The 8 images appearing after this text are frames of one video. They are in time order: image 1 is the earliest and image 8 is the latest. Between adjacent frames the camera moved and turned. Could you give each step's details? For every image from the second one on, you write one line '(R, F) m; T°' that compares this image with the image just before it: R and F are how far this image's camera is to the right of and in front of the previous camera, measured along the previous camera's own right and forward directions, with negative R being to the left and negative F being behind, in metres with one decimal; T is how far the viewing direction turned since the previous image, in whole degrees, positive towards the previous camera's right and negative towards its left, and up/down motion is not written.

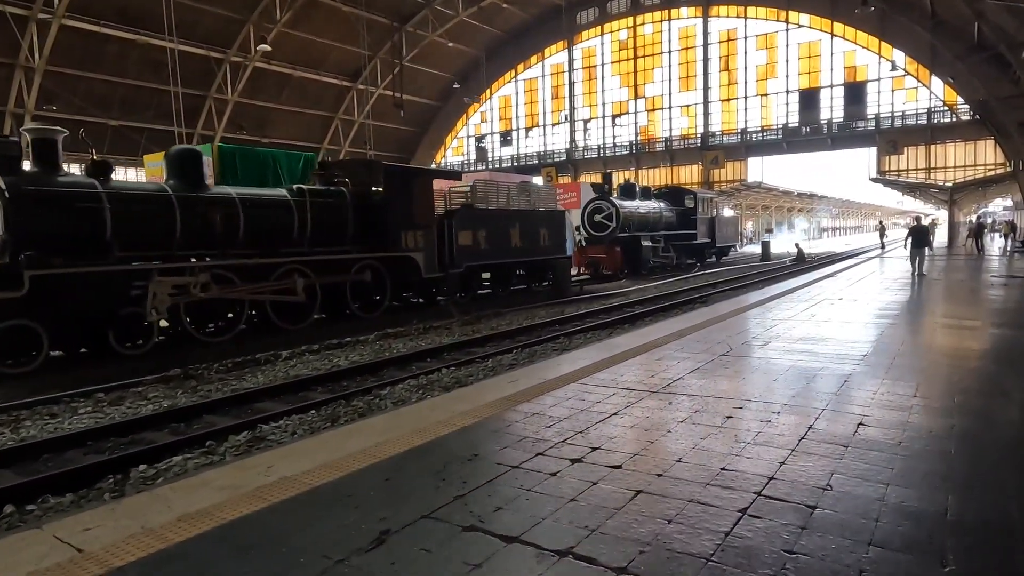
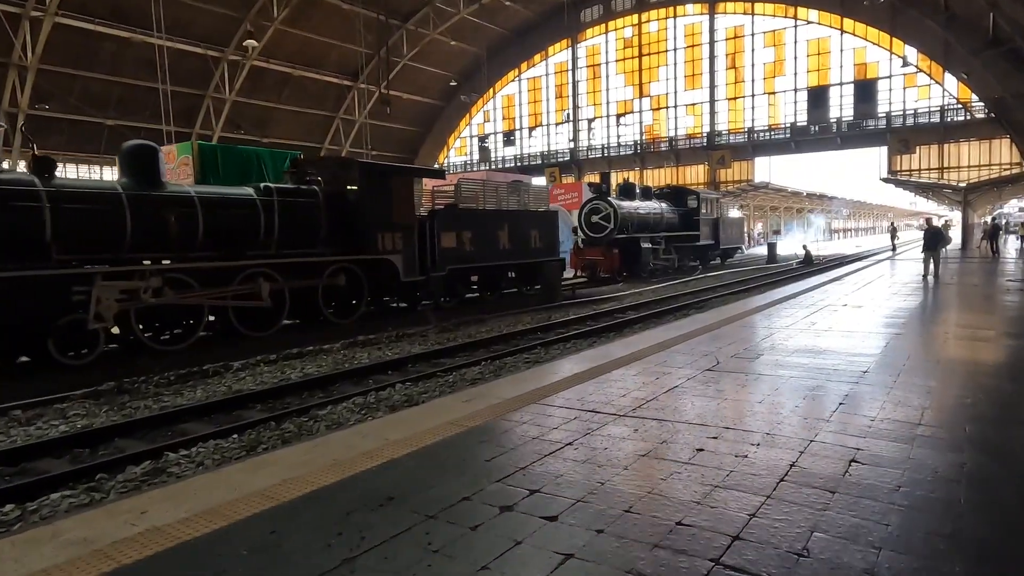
(+0.5, +0.7) m; -1°
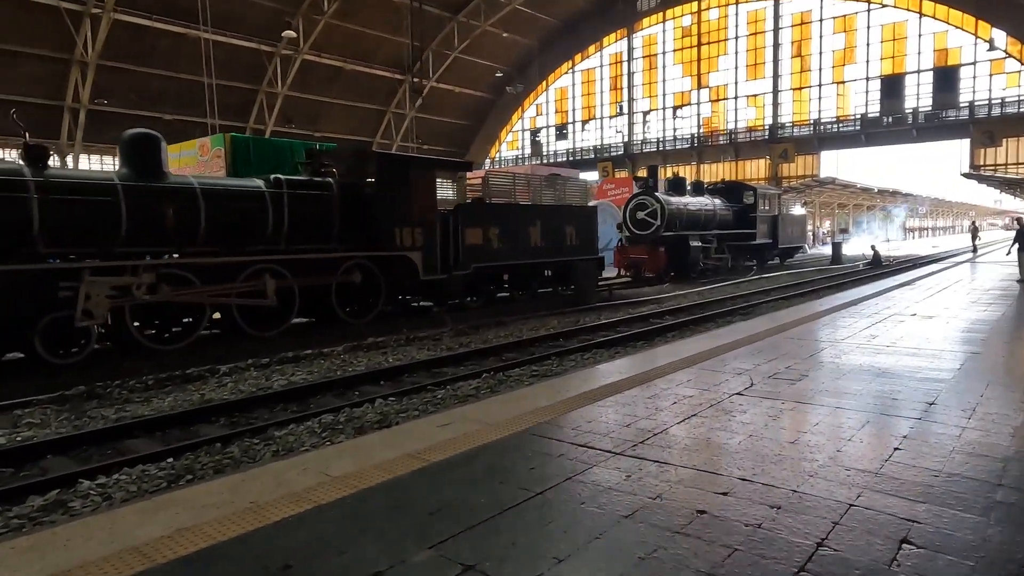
(+0.5, +0.9) m; -5°
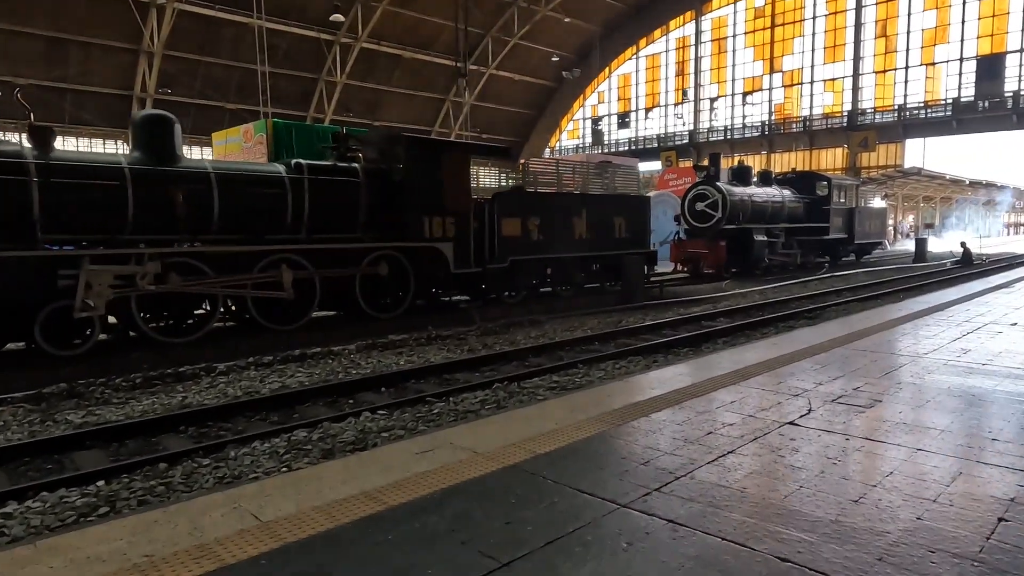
(+0.4, +0.9) m; -5°
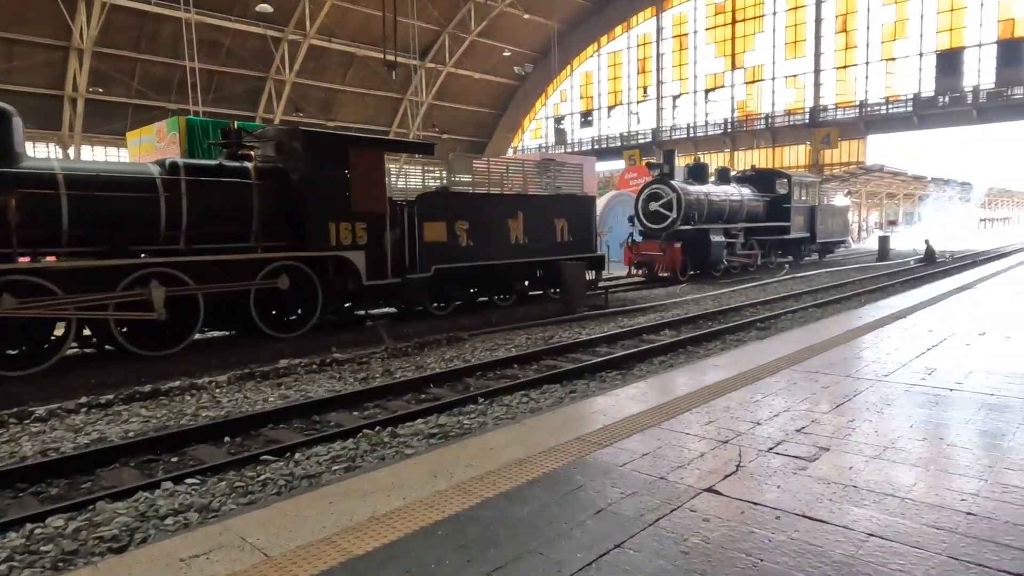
(+0.8, +1.1) m; +2°
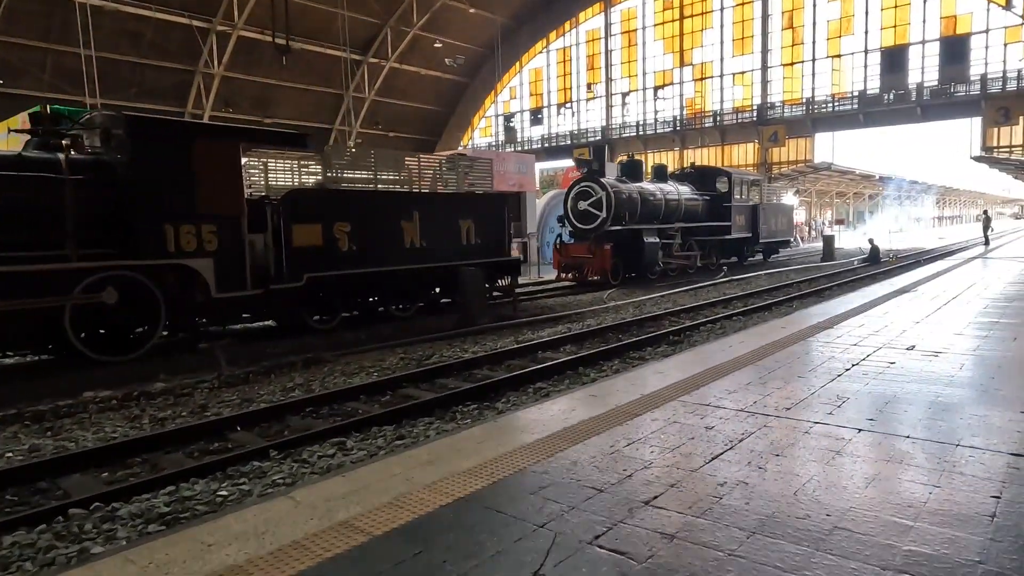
(+1.1, +1.2) m; +3°
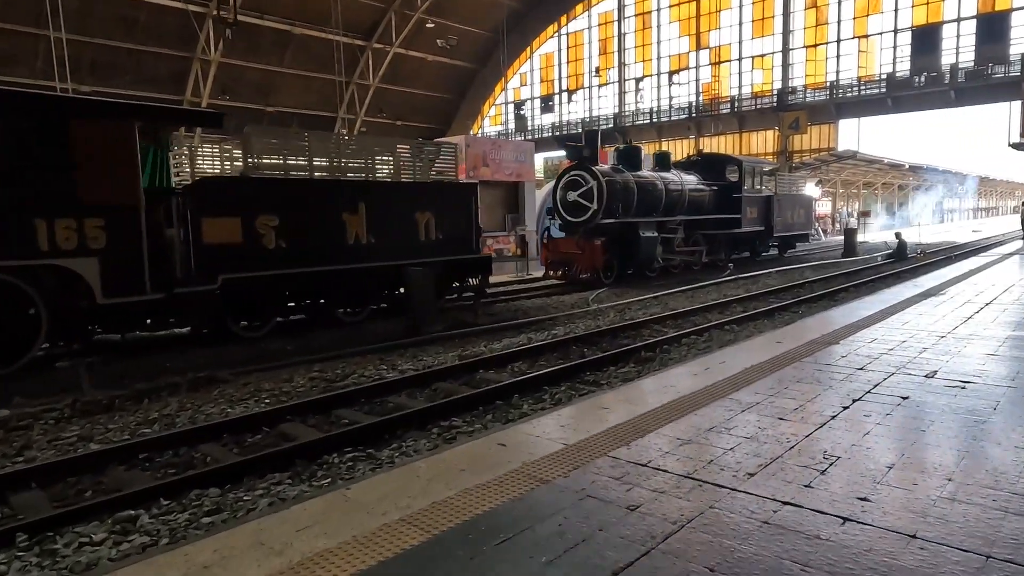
(+0.9, +1.3) m; -2°
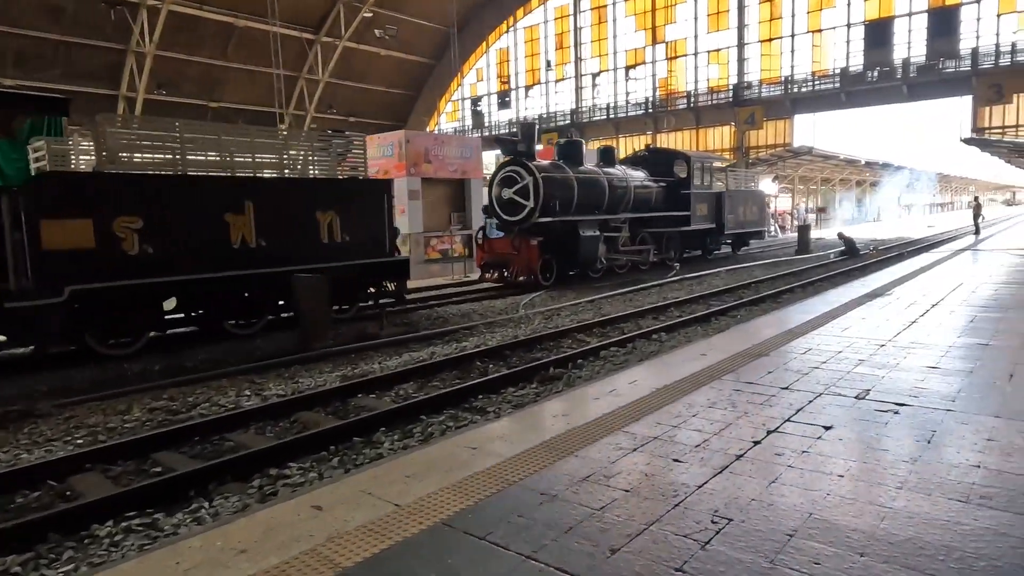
(+0.8, +0.9) m; +3°
